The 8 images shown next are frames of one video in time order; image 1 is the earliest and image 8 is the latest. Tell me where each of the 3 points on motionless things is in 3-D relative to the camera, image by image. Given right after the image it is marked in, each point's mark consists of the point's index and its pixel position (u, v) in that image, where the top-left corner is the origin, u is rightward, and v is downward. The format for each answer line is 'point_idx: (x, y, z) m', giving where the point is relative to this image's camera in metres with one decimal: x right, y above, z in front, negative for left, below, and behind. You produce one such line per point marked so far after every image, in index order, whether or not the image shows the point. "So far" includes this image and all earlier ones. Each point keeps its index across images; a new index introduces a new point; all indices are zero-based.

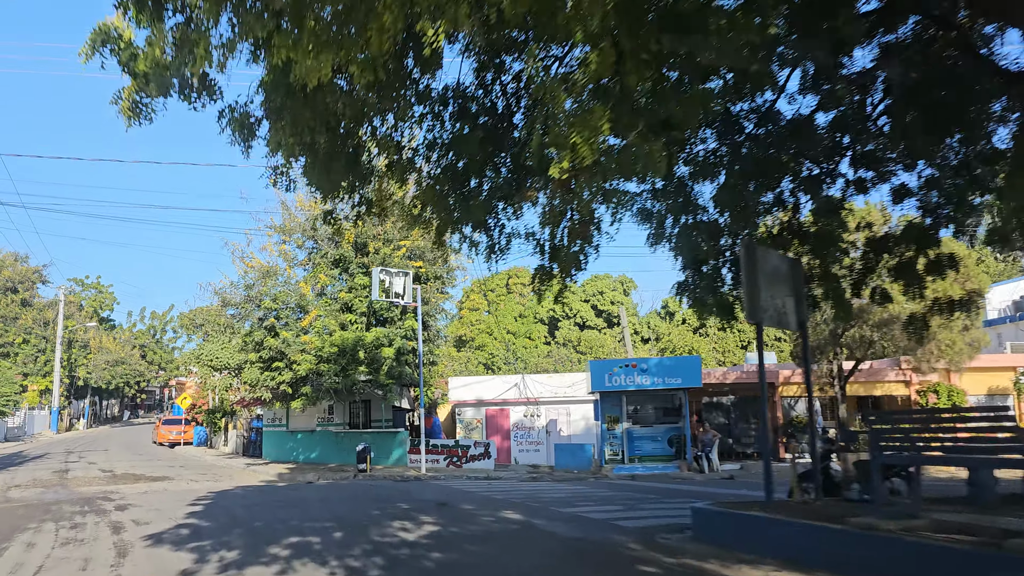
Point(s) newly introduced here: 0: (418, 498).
0: (-1.7, -3.8, +14.6) m
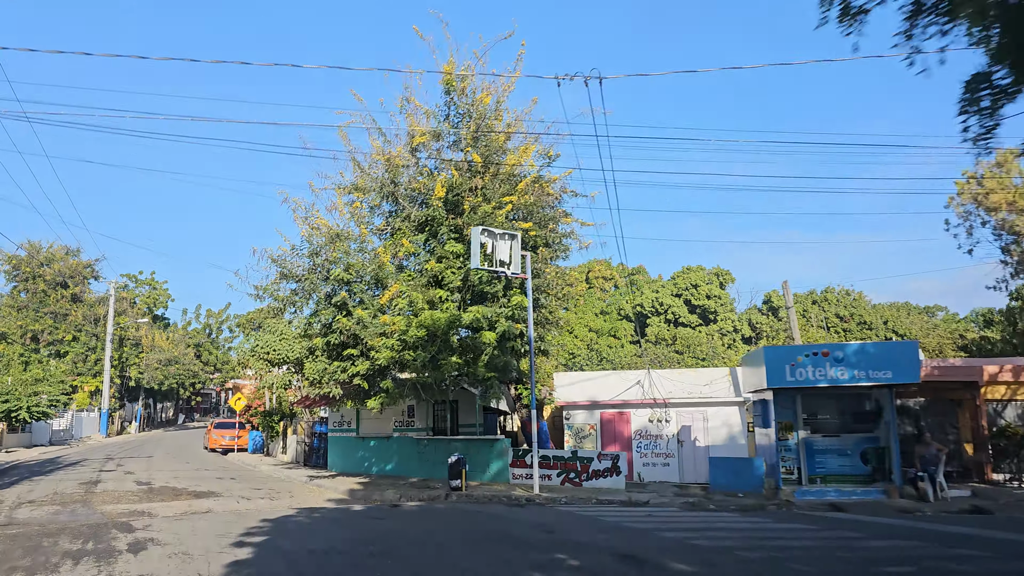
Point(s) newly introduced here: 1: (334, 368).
0: (+0.7, -3.0, +9.5) m
1: (-3.9, -1.8, +17.9) m
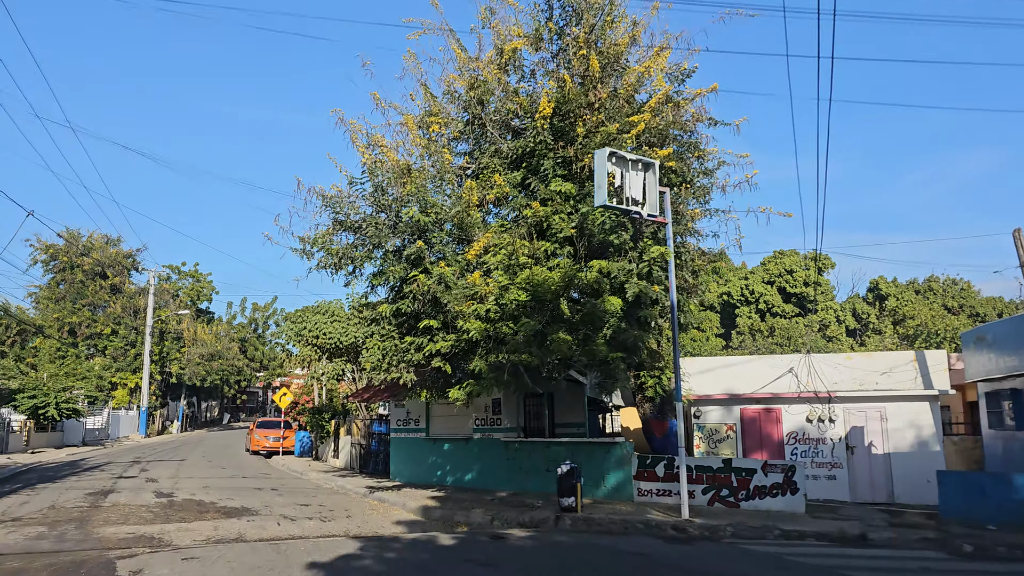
0: (+2.4, -2.1, +4.8) m
1: (-1.8, -1.0, +13.4) m
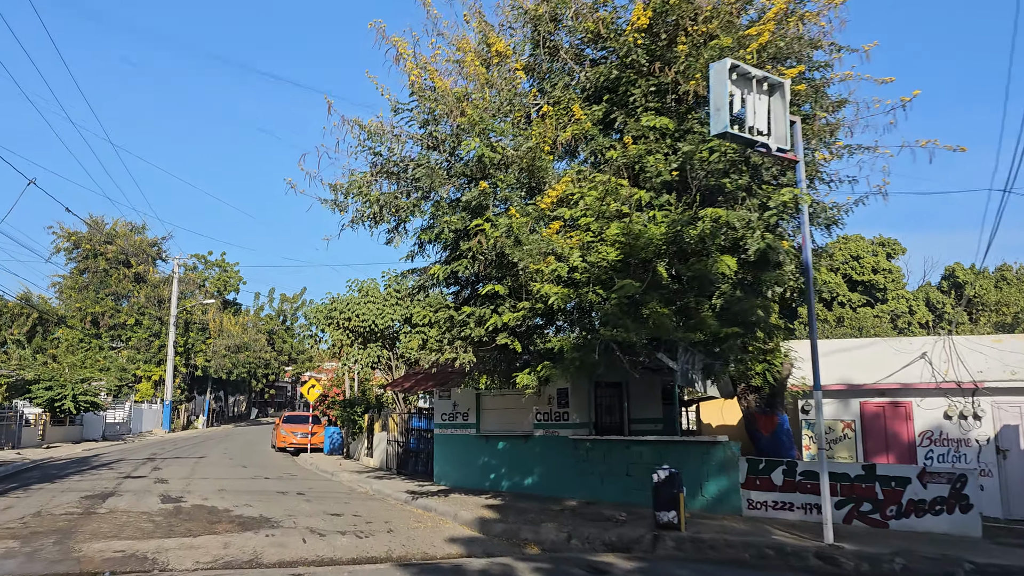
0: (+3.2, -1.6, +2.0) m
1: (-0.7, -0.4, +10.7) m
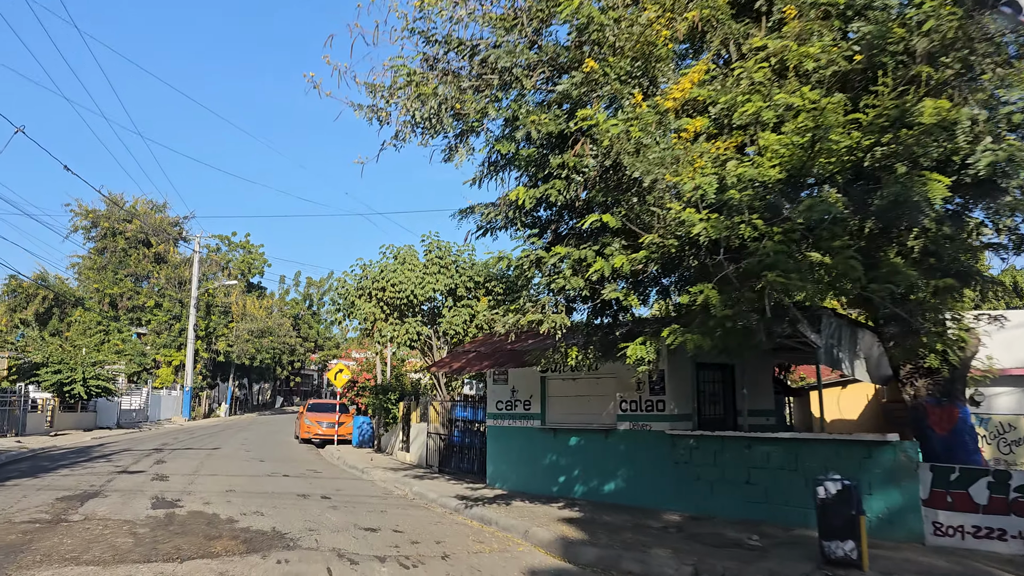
0: (+3.9, -1.1, -1.1) m
1: (+0.3, +0.2, +7.7) m
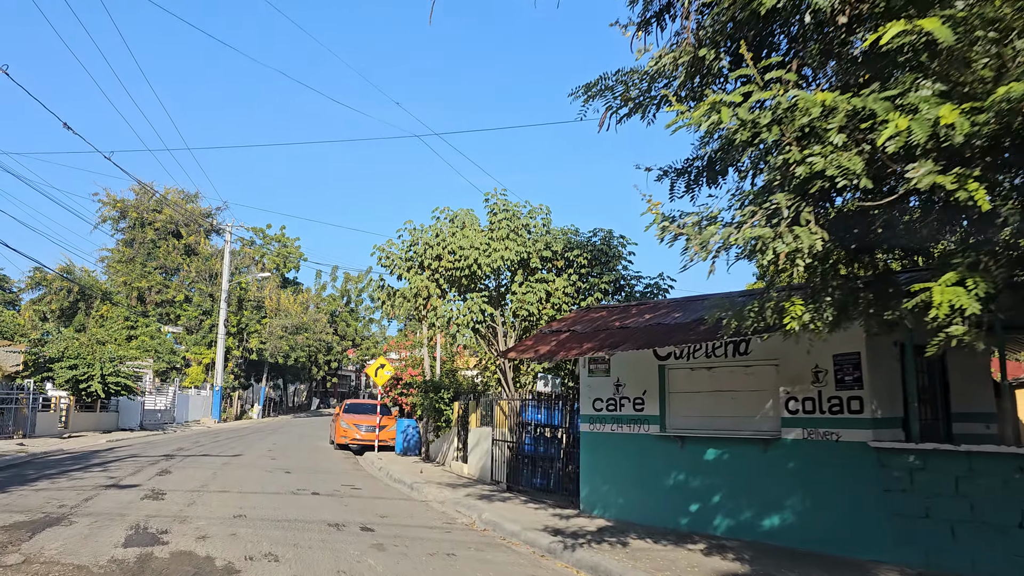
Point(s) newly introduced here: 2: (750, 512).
0: (+4.5, -0.5, -4.7) m
1: (+1.3, +0.7, +4.3) m
2: (+2.4, -2.3, +8.3) m
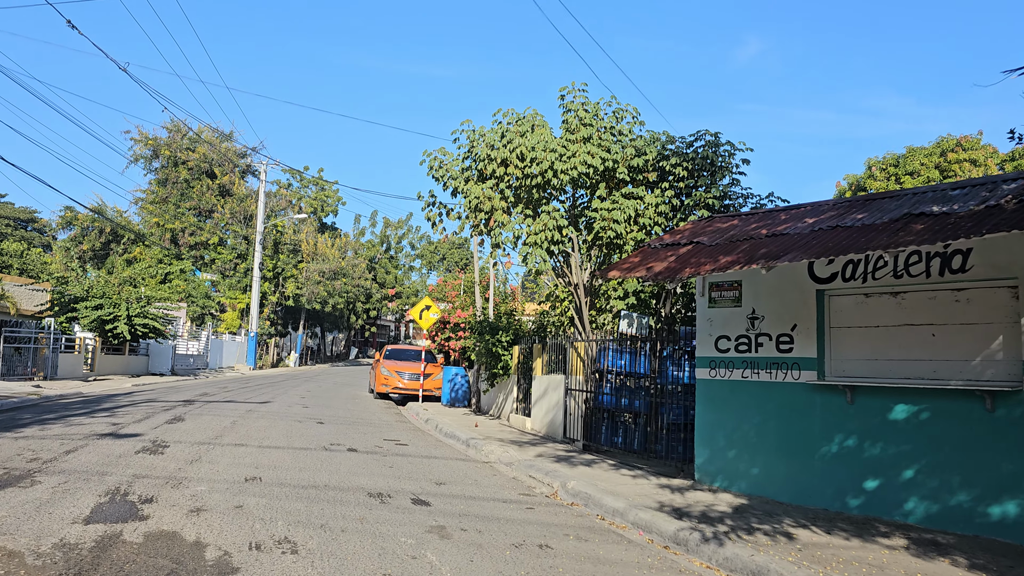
0: (+4.8, -0.5, -7.4) m
1: (+2.0, +1.3, +1.7) m
2: (+3.2, -1.5, +5.8) m
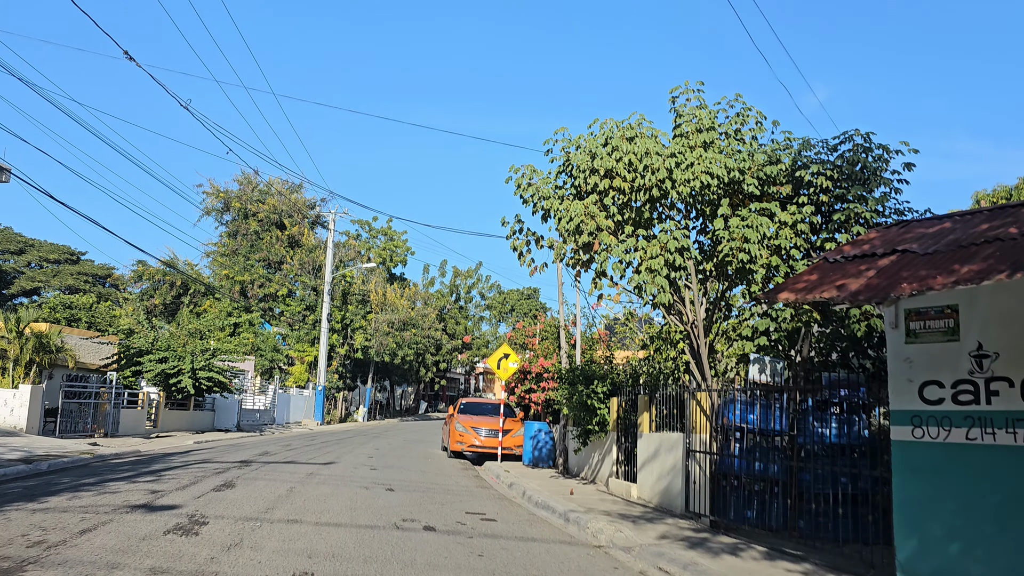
0: (+4.4, +0.3, -9.6) m
1: (+2.4, +1.5, -0.2) m
2: (+4.0, -1.5, +3.6) m
